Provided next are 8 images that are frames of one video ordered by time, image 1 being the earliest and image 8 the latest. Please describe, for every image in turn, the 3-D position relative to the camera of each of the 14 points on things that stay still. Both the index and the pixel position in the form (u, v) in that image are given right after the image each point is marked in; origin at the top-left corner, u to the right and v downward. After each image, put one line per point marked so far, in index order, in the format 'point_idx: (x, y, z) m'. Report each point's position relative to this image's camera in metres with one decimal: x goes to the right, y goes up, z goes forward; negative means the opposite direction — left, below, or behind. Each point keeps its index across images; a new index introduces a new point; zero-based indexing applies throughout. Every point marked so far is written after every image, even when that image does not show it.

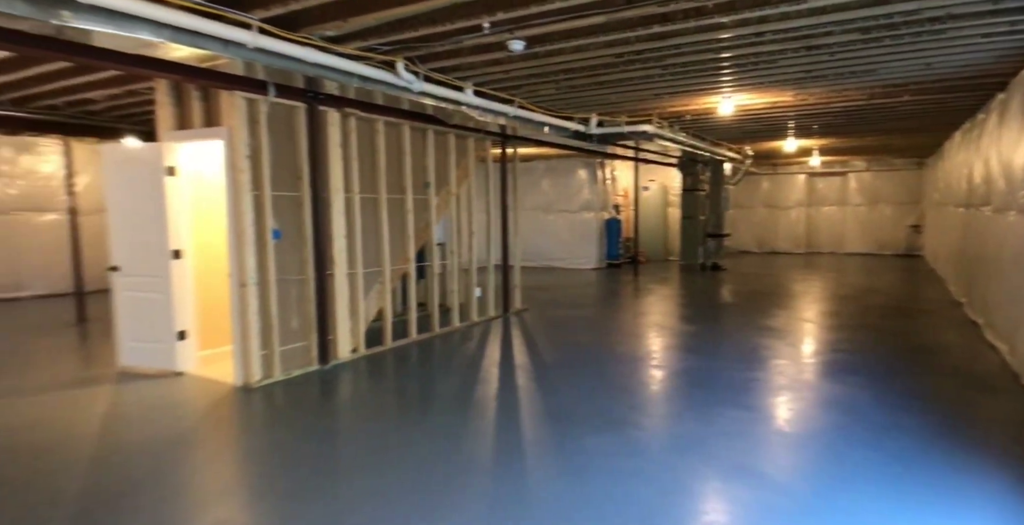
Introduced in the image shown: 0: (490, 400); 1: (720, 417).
0: (-0.2, -1.1, +4.8) m
1: (+1.5, -1.1, +4.4) m
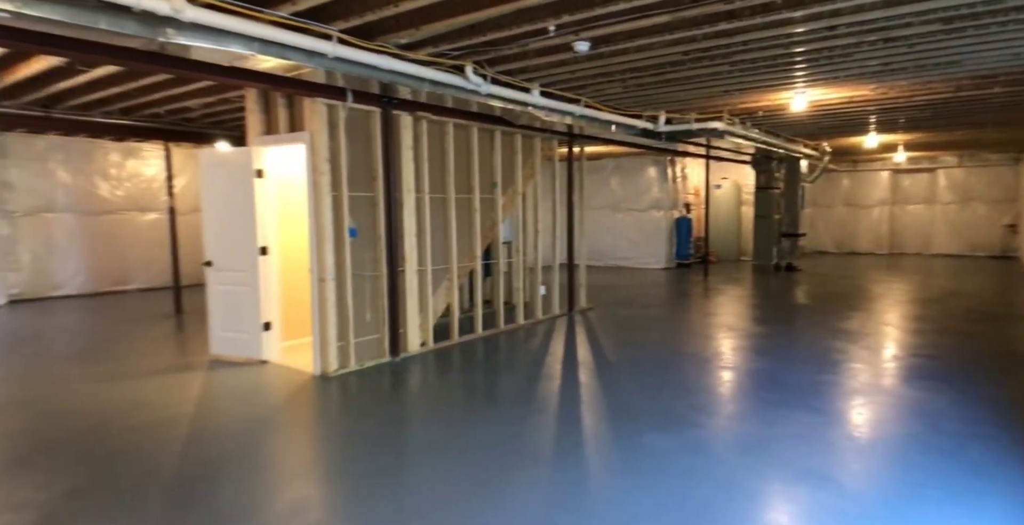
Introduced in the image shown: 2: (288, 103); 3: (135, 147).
0: (+0.3, -1.1, +4.9) m
1: (+2.0, -1.1, +4.2) m
2: (-1.9, +1.4, +5.0) m
3: (-6.3, +1.9, +10.0) m
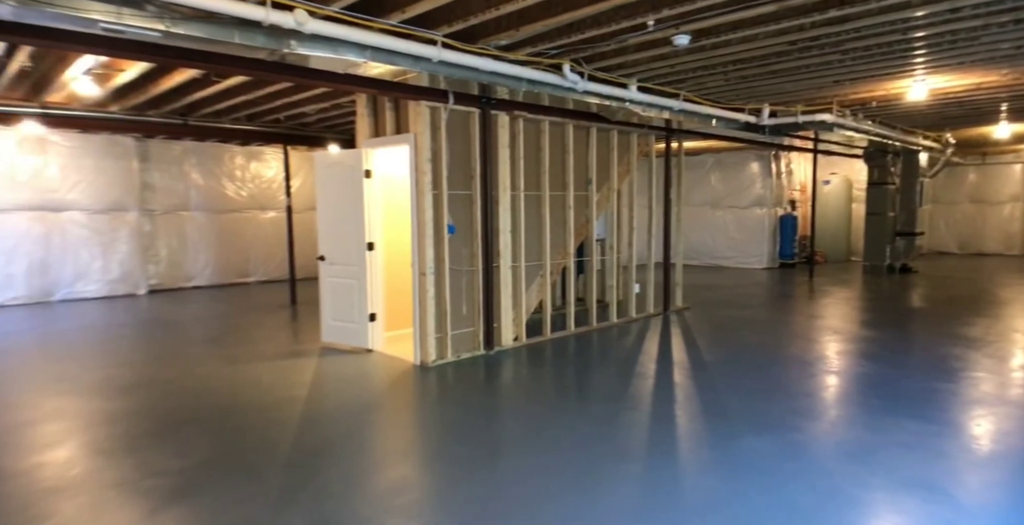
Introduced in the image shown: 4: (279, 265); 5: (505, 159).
0: (+1.1, -1.1, +4.8) m
1: (+2.6, -1.1, +4.0) m
2: (-1.1, +1.4, +5.3) m
3: (-4.7, +2.1, +10.9) m
4: (-4.4, 0.0, +11.3) m
5: (-0.1, +1.0, +5.6) m
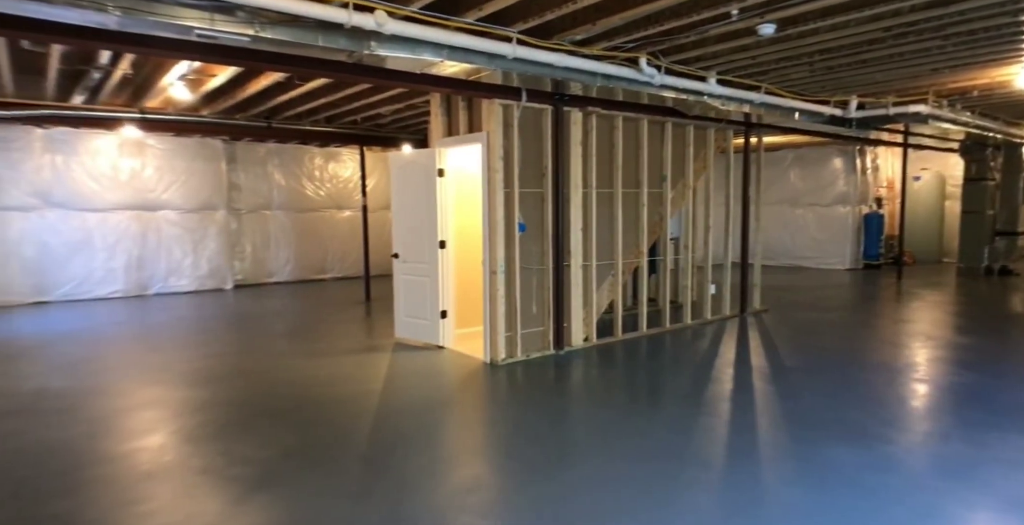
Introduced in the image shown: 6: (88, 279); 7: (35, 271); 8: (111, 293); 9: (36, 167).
0: (+1.7, -1.1, +4.6) m
1: (+3.1, -1.1, +3.6) m
2: (-0.4, +1.4, +5.3) m
3: (-3.4, +2.1, +11.3) m
4: (-3.1, 0.0, +11.7) m
5: (+0.6, +1.0, +5.5) m
6: (-6.4, -0.3, +9.0) m
7: (-6.9, -0.1, +8.6) m
8: (-6.2, -0.5, +9.1) m
9: (-6.9, +1.4, +8.5) m
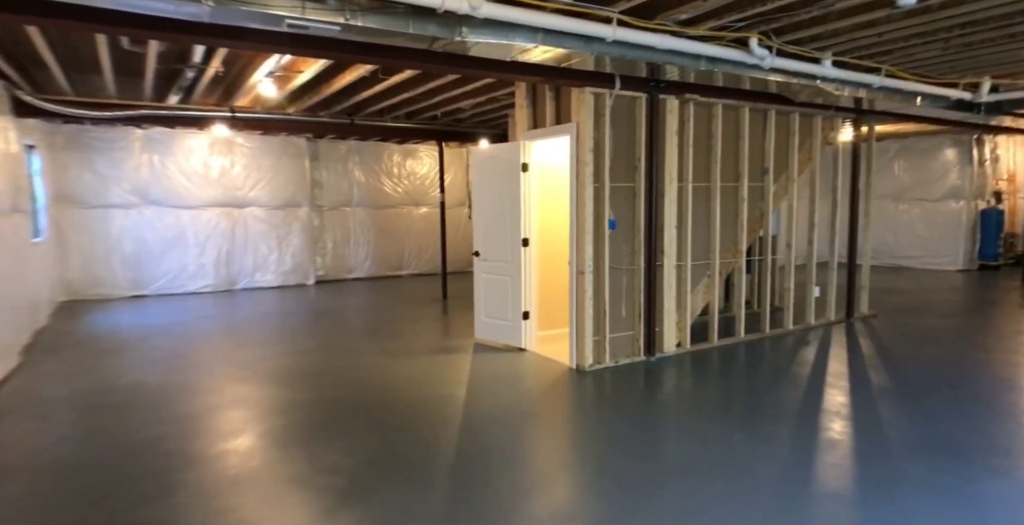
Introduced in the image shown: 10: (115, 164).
0: (+2.3, -1.1, +4.1) m
1: (+3.6, -1.2, +3.0) m
2: (+0.4, +1.4, +5.1) m
3: (-1.9, +2.2, +11.3) m
4: (-1.6, +0.1, +11.7) m
5: (+1.4, +1.0, +5.1) m
6: (-5.2, -0.2, +9.3) m
7: (-5.8, 0.0, +9.0) m
8: (-5.0, -0.4, +9.5) m
9: (-5.7, +1.5, +9.0) m
10: (-5.9, +1.5, +8.8) m
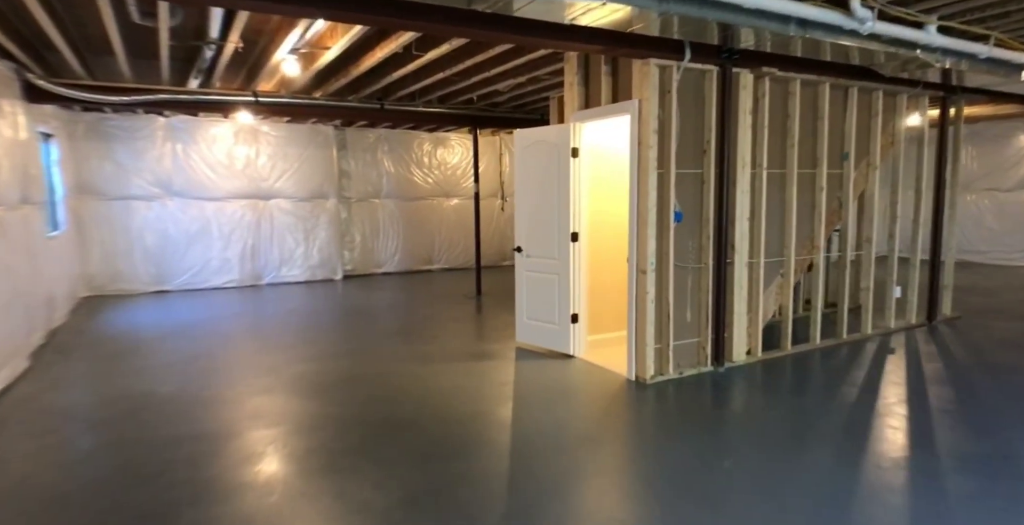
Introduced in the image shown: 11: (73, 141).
0: (+2.6, -1.1, +3.5) m
1: (+3.9, -1.2, +2.3) m
2: (+0.7, +1.4, +4.5) m
3: (-1.3, +2.3, +10.8) m
4: (-1.0, +0.2, +11.2) m
5: (+1.8, +1.0, +4.5) m
6: (-4.7, -0.1, +9.0) m
7: (-5.2, 0.0, +8.7) m
8: (-4.4, -0.3, +9.1) m
9: (-5.1, +1.6, +8.6) m
10: (-5.4, +1.6, +8.5) m
11: (-6.0, +1.7, +8.1) m
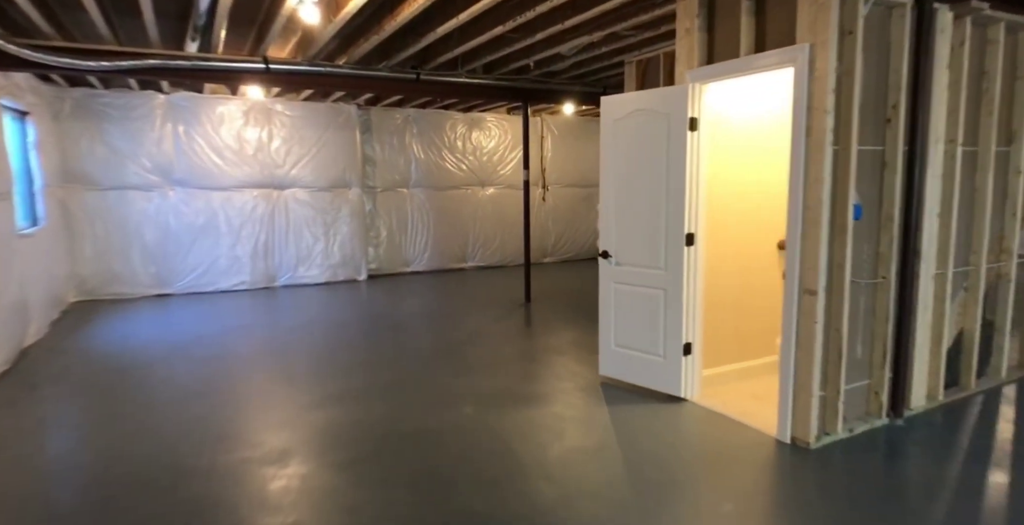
0: (+3.2, -1.2, +2.2) m
1: (+4.4, -1.3, +1.0) m
2: (+1.3, +1.4, +3.2) m
3: (-0.6, +2.3, +9.5) m
4: (-0.2, +0.2, +9.9) m
5: (+2.3, +0.9, +3.2) m
6: (-4.0, -0.1, +7.9) m
7: (-4.5, +0.1, +7.6) m
8: (-3.7, -0.3, +8.0) m
9: (-4.5, +1.6, +7.5) m
10: (-4.7, +1.6, +7.4) m
11: (-5.4, +1.7, +7.0) m
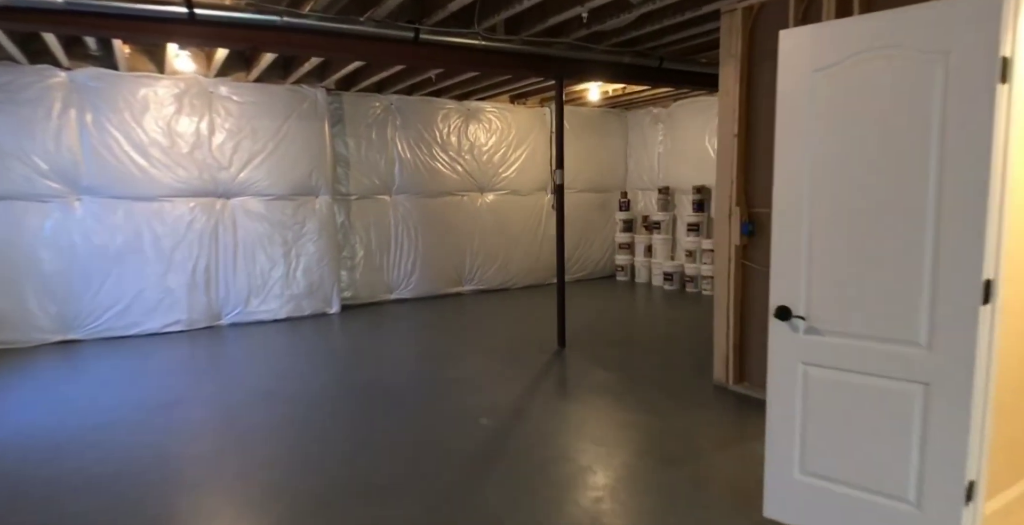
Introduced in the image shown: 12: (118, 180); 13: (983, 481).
0: (+3.7, -1.4, +0.7) m
1: (+5.0, -1.4, -0.5) m
2: (+1.7, +1.2, +1.5) m
3: (-0.5, +2.0, +7.8) m
4: (-0.2, -0.1, +8.2) m
5: (+2.8, +0.7, +1.6) m
6: (-3.8, -0.4, +5.9) m
7: (-4.3, -0.3, +5.6) m
8: (-3.5, -0.6, +6.1) m
9: (-4.3, +1.2, +5.5) m
10: (-4.5, +1.2, +5.4) m
11: (-5.1, +1.3, +5.0) m
12: (-3.8, +0.8, +5.8) m
13: (+1.6, -0.7, +2.0) m
